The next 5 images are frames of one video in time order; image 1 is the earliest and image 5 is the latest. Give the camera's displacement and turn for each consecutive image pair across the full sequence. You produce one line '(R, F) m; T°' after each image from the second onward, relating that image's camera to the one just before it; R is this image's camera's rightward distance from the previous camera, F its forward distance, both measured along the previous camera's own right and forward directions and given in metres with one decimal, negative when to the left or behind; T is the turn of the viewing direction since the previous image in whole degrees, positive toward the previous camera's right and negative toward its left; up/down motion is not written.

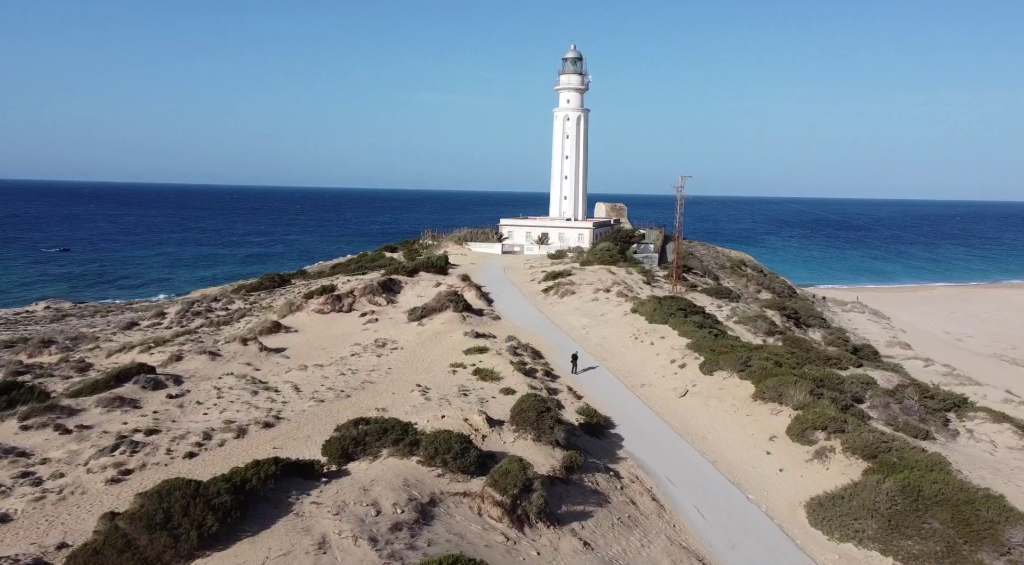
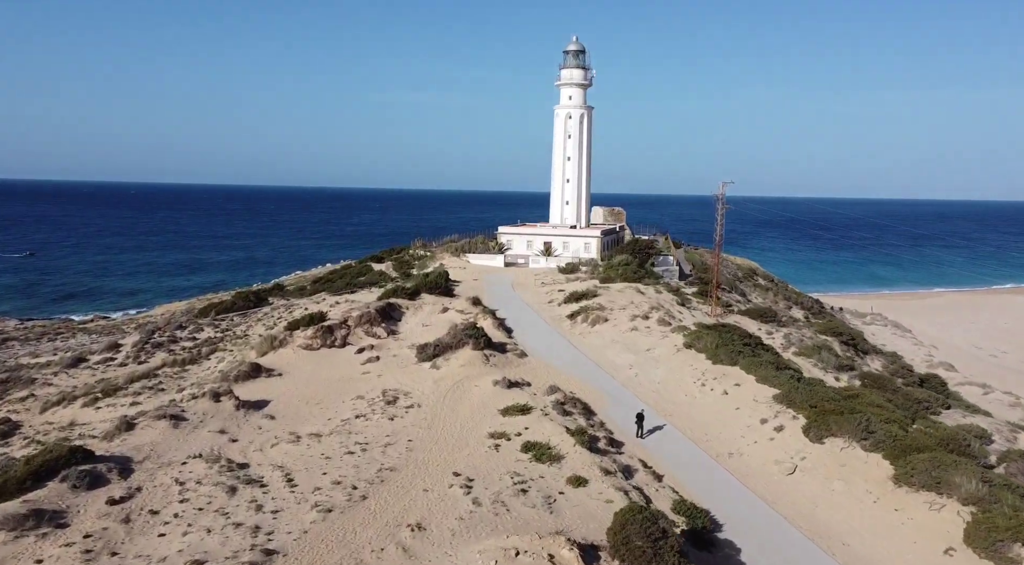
(-1.8, +5.6) m; +2°
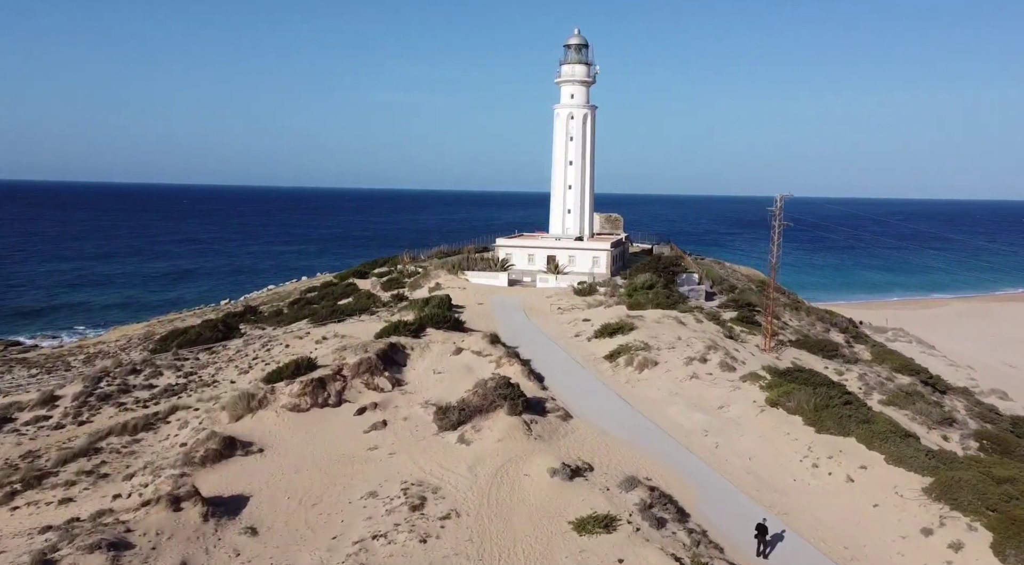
(-1.8, +5.6) m; +2°
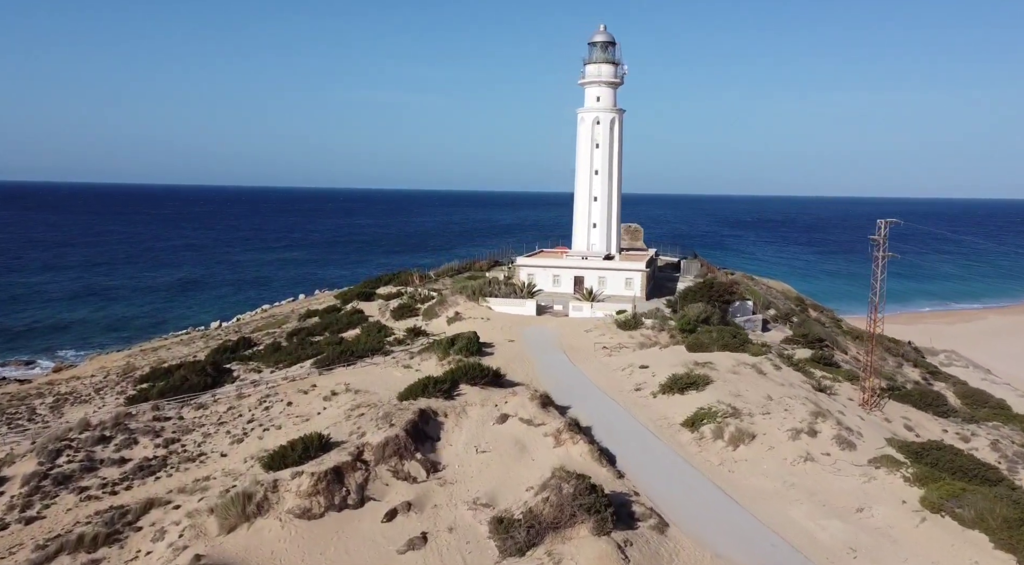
(-1.7, +5.2) m; 0°
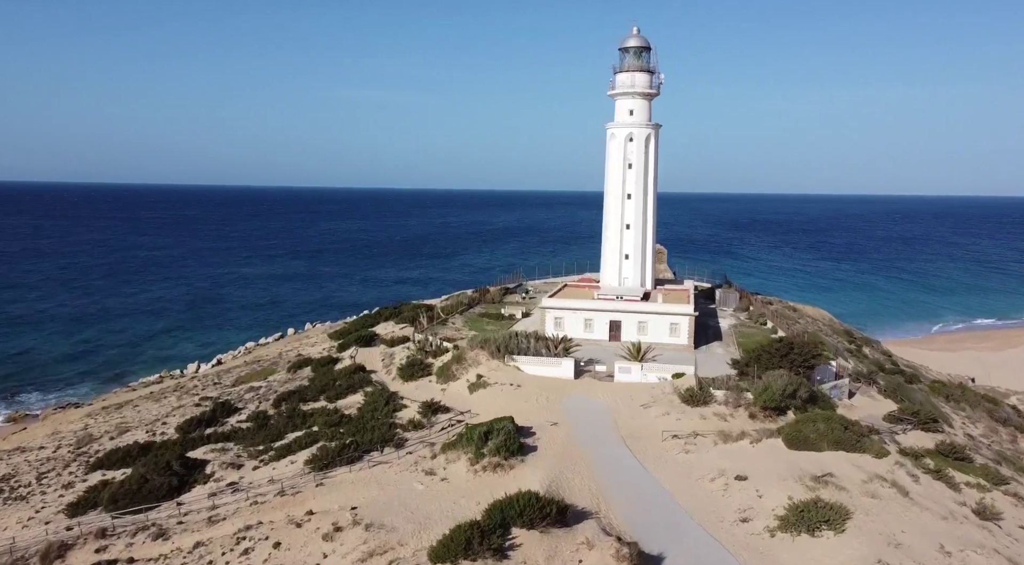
(-1.7, +6.7) m; +1°
